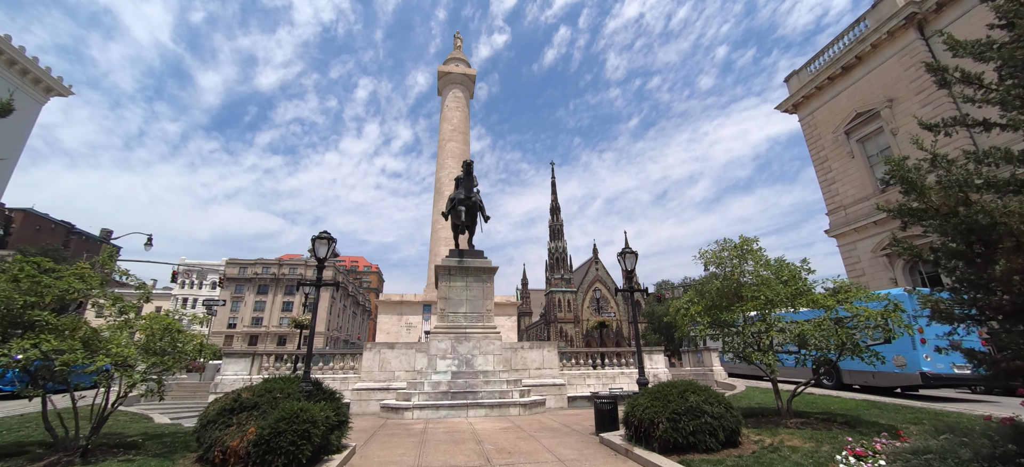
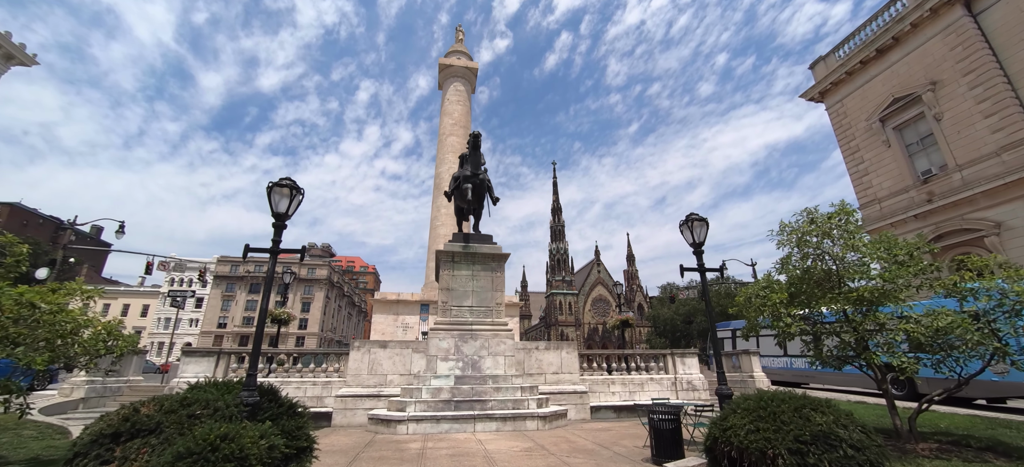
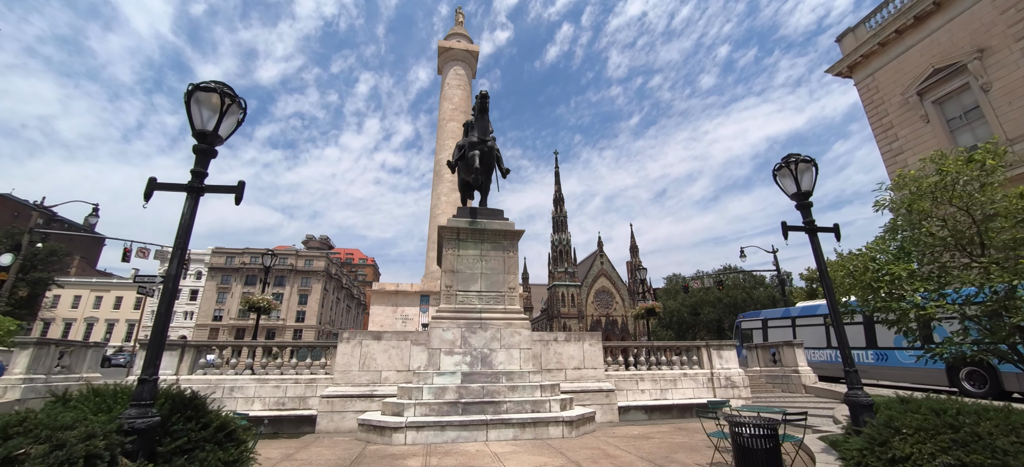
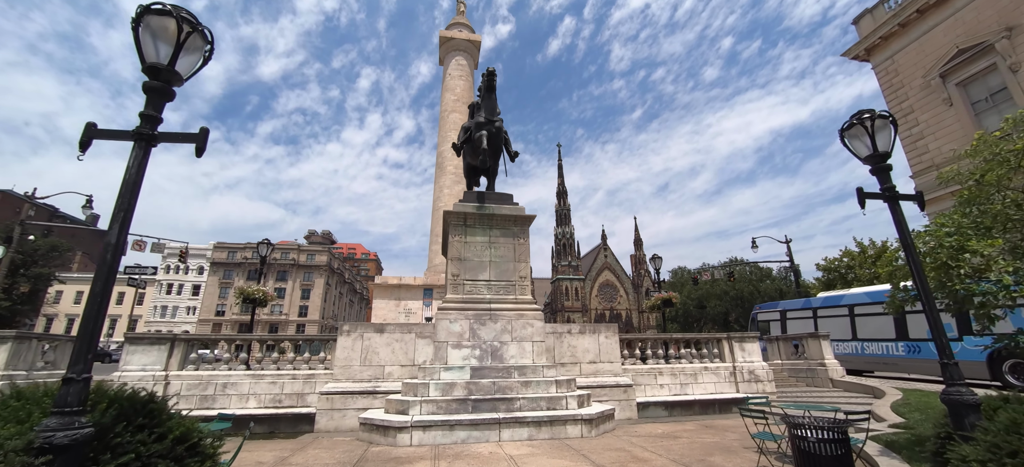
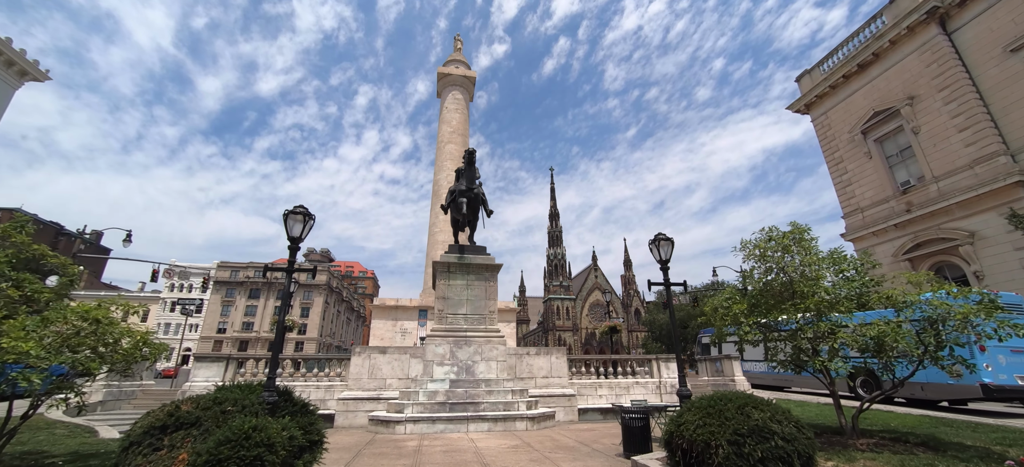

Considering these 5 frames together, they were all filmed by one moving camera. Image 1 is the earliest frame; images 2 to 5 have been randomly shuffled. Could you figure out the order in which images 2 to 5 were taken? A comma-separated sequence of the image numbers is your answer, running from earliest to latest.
5, 2, 3, 4
